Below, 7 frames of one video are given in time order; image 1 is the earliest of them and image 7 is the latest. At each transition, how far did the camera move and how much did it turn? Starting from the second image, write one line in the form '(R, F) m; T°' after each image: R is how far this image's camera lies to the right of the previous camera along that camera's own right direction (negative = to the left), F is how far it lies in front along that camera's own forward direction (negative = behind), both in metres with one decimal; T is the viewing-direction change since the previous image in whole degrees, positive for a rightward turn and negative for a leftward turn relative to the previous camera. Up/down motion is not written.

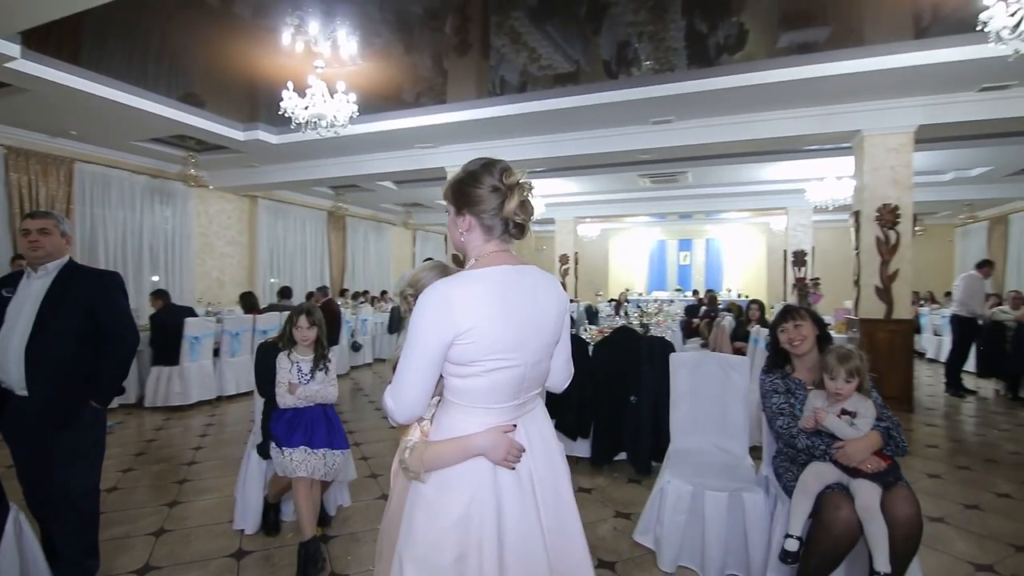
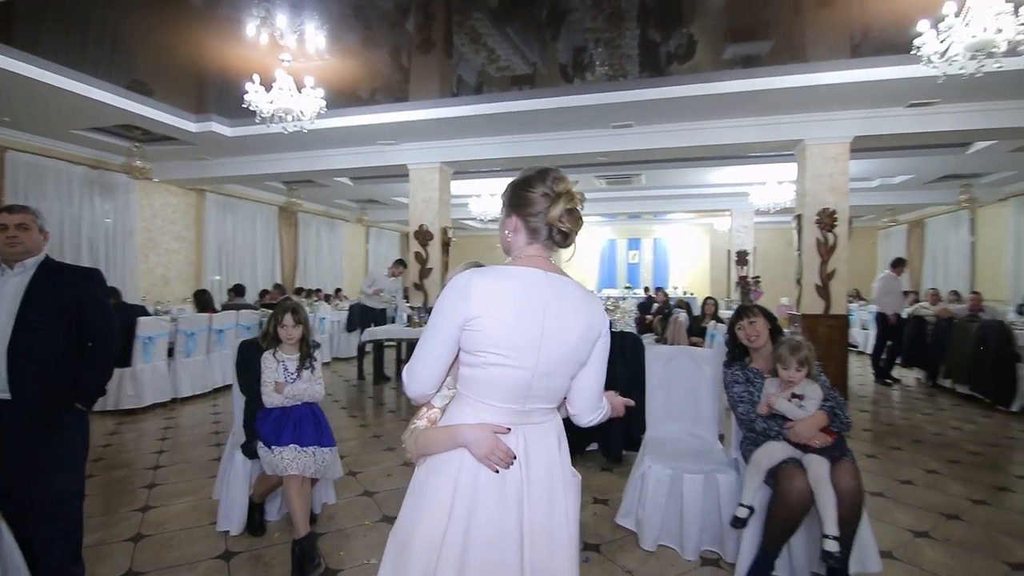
(-0.2, -0.1) m; +6°
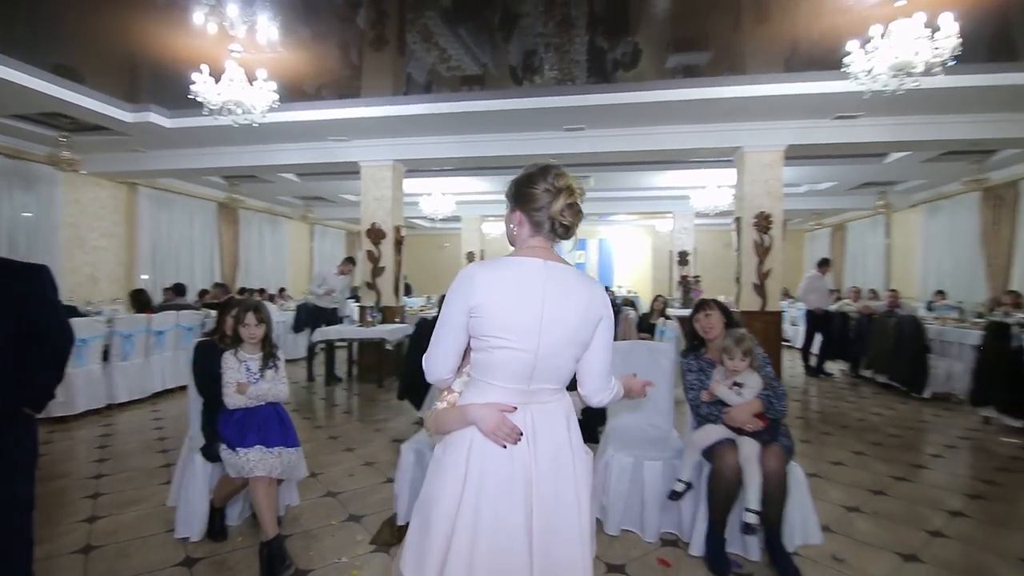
(-0.1, -0.1) m; +6°
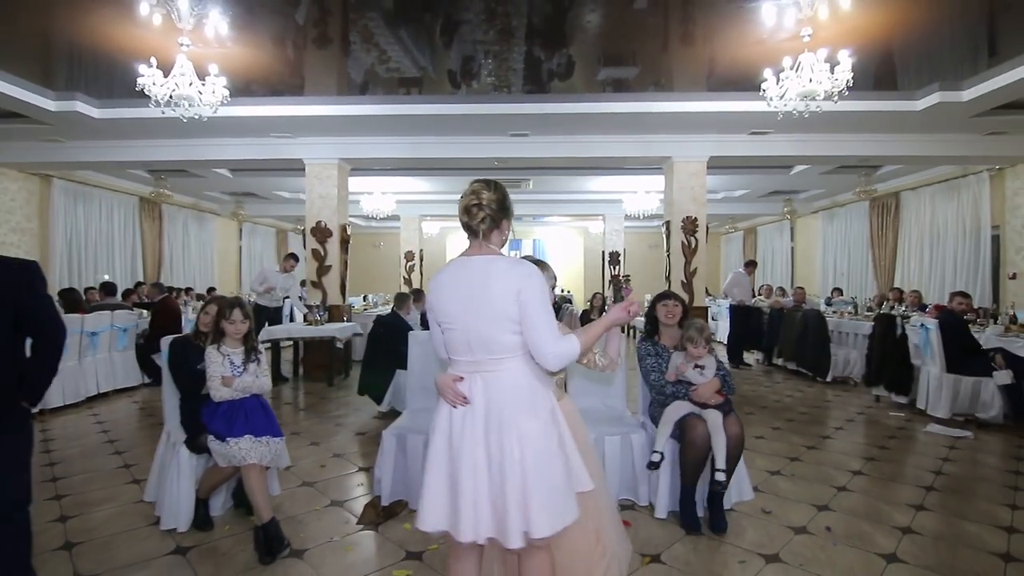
(-0.2, -0.2) m; +8°
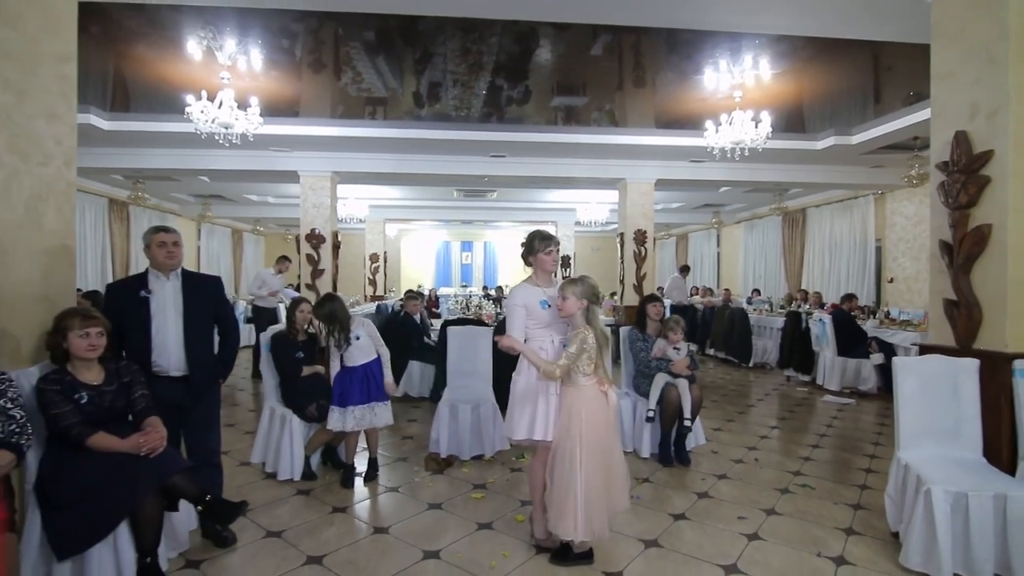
(-0.6, -0.8) m; +7°
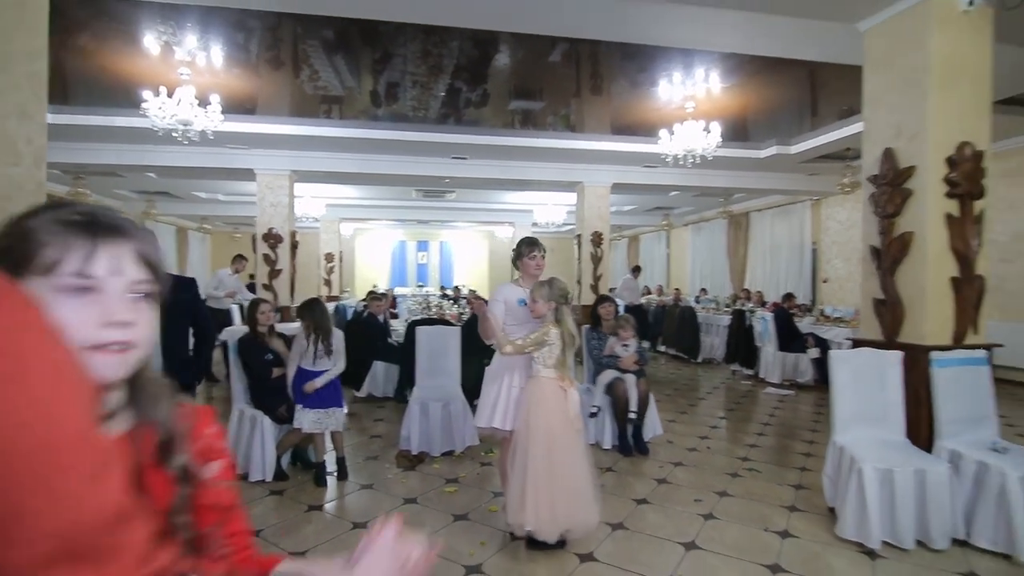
(-0.1, -0.1) m; +5°
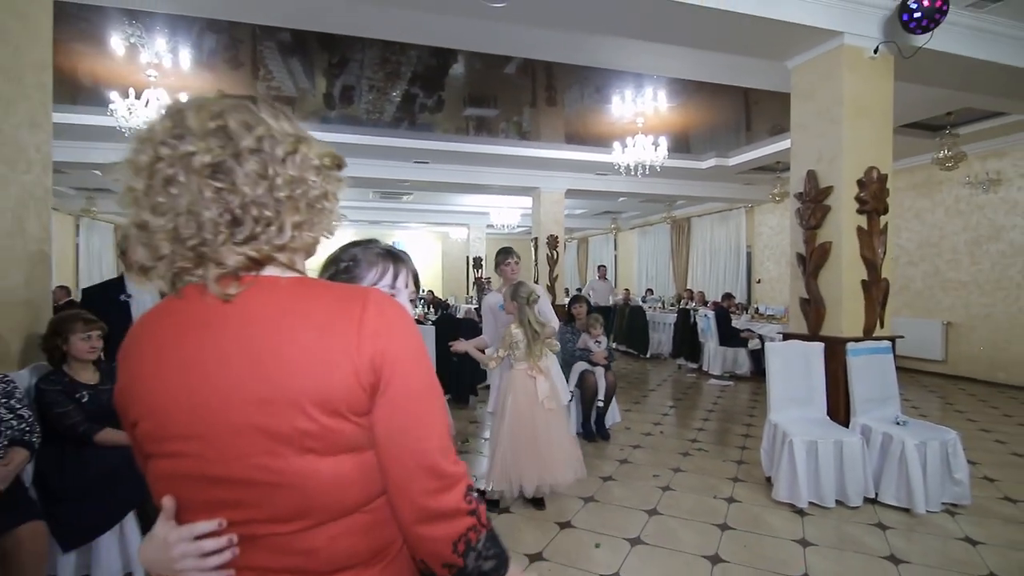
(-0.2, -0.3) m; +6°
